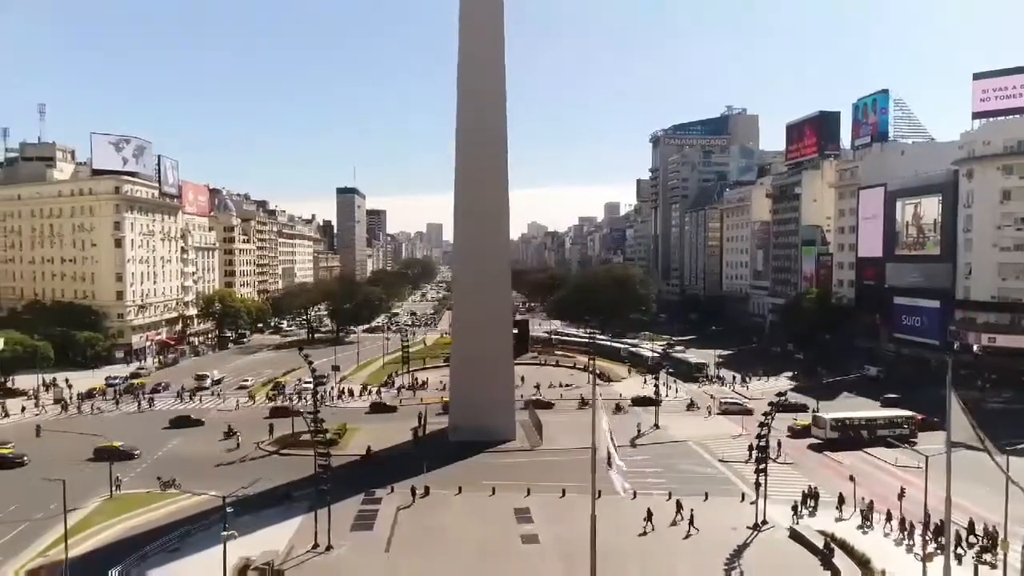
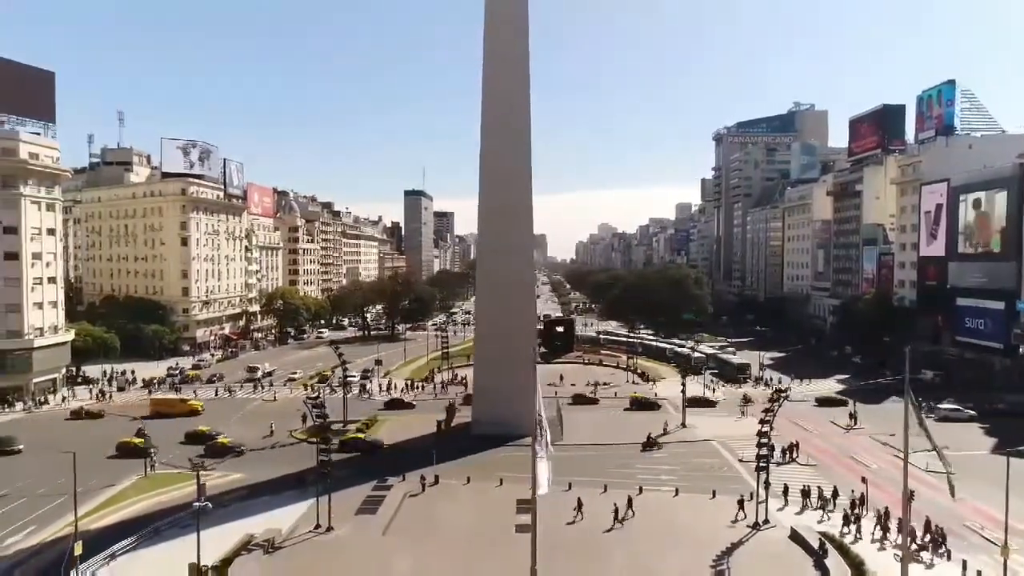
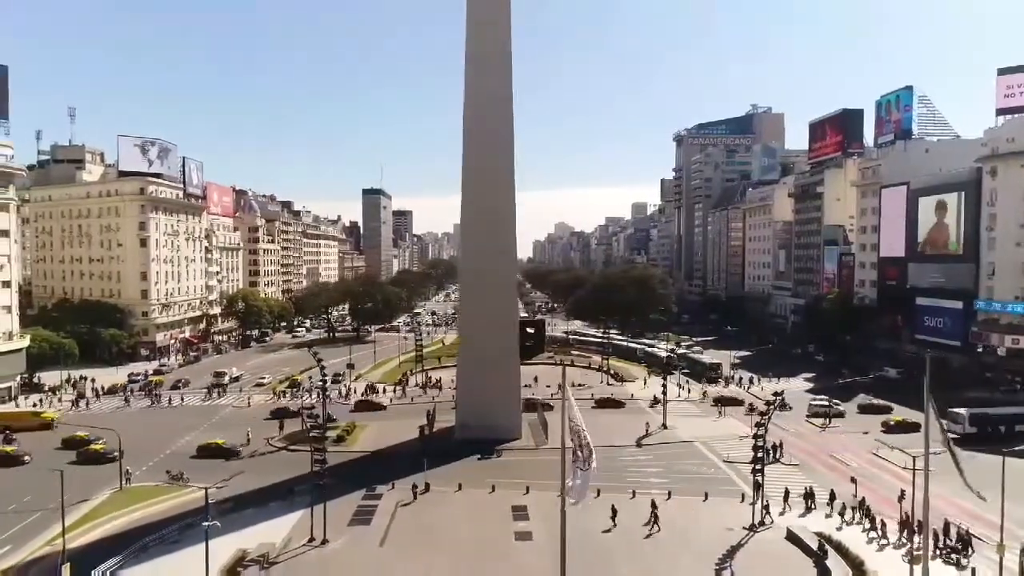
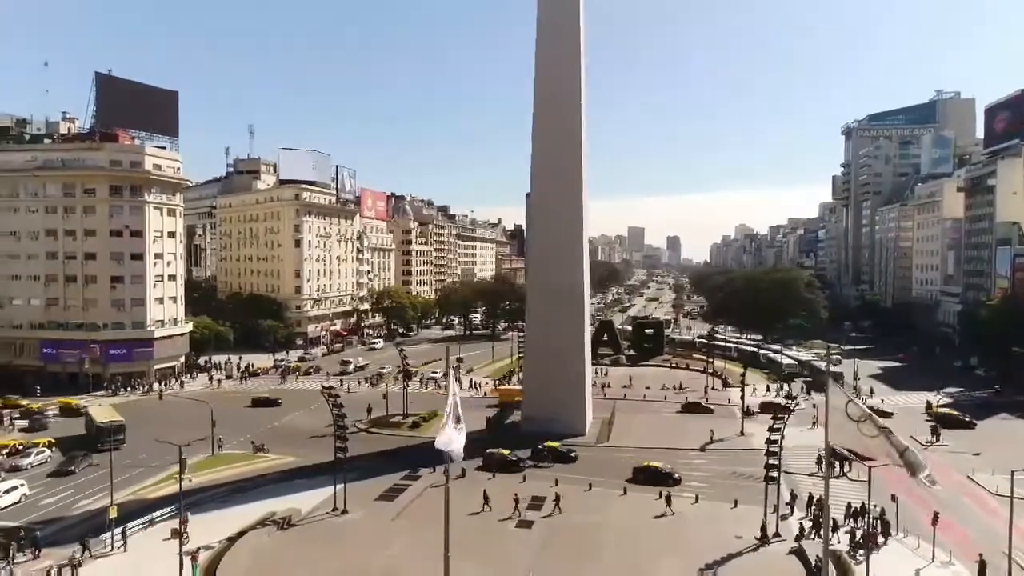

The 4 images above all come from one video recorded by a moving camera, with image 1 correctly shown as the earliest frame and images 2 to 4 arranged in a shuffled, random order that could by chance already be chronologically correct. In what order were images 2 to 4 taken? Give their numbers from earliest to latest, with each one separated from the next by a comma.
3, 2, 4
